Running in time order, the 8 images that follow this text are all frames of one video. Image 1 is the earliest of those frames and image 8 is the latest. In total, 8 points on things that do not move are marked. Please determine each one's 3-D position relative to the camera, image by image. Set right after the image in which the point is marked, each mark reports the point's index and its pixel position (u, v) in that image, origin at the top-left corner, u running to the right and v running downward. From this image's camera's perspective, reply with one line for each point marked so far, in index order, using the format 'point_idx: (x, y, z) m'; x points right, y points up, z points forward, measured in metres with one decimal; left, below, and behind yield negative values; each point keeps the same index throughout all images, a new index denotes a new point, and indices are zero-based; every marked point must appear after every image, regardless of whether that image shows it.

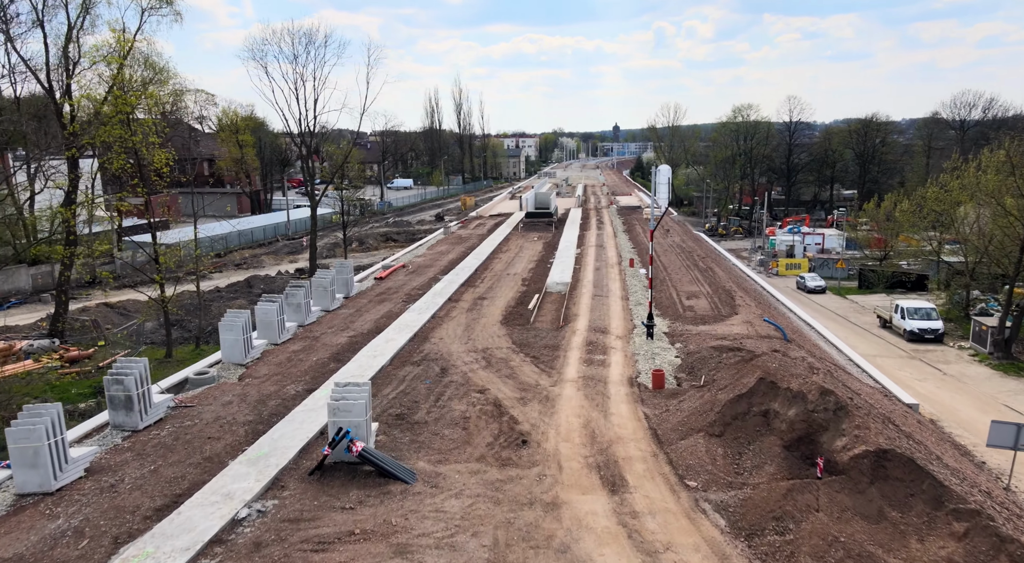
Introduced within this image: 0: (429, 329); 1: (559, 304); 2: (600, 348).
0: (-2.0, -1.2, +15.5) m
1: (+1.3, -0.6, +17.9) m
2: (+1.8, -1.4, +13.4) m
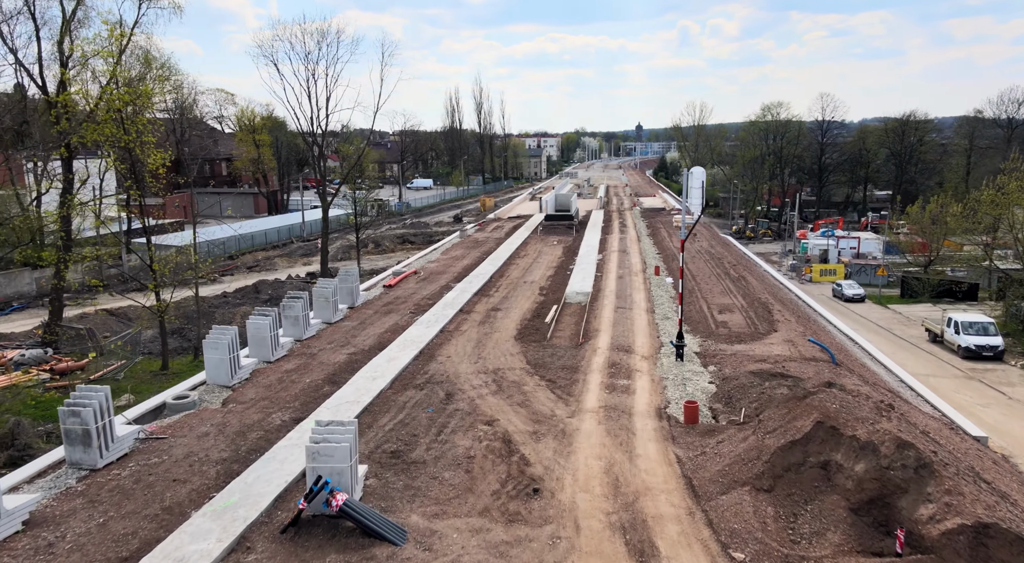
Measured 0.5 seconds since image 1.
0: (-1.6, -1.4, +14.2) m
1: (+1.7, -0.9, +16.5) m
2: (+2.1, -1.7, +12.0) m
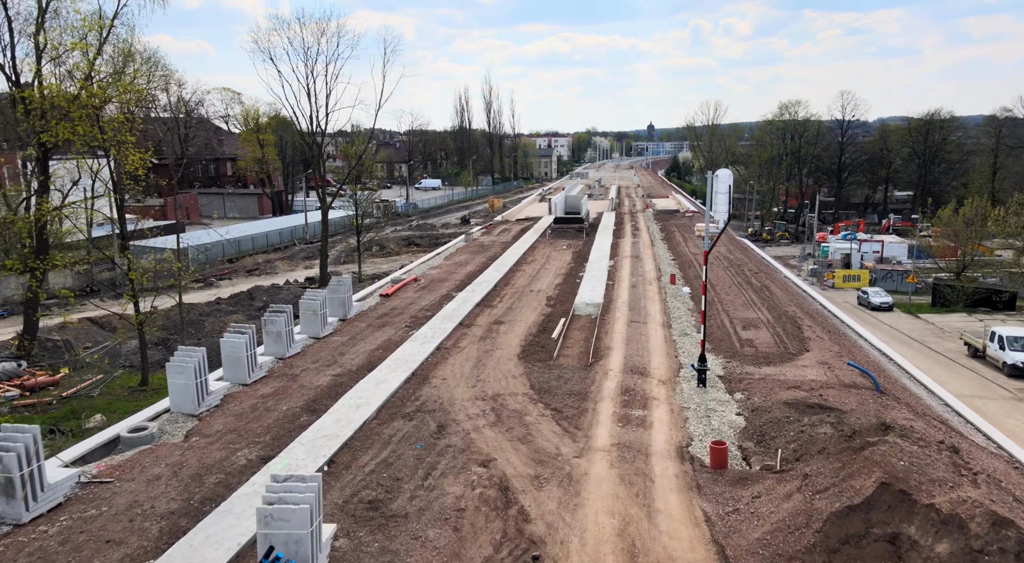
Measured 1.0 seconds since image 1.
0: (-1.6, -1.7, +12.9) m
1: (+1.8, -1.2, +15.1) m
2: (+2.1, -1.9, +10.6) m
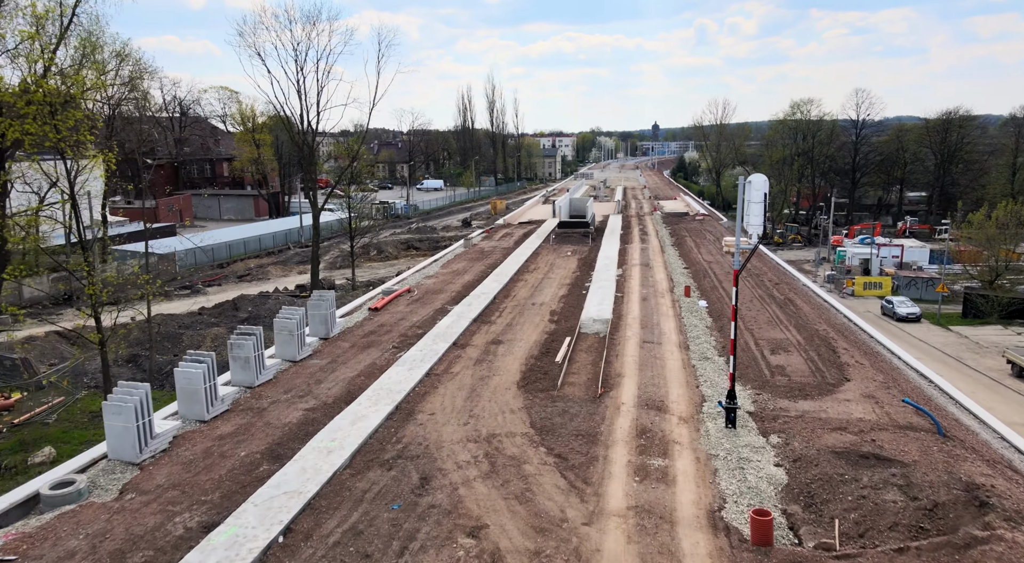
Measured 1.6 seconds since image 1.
0: (-1.6, -2.0, +11.4) m
1: (+1.8, -1.5, +13.5) m
2: (+2.0, -2.3, +9.0) m
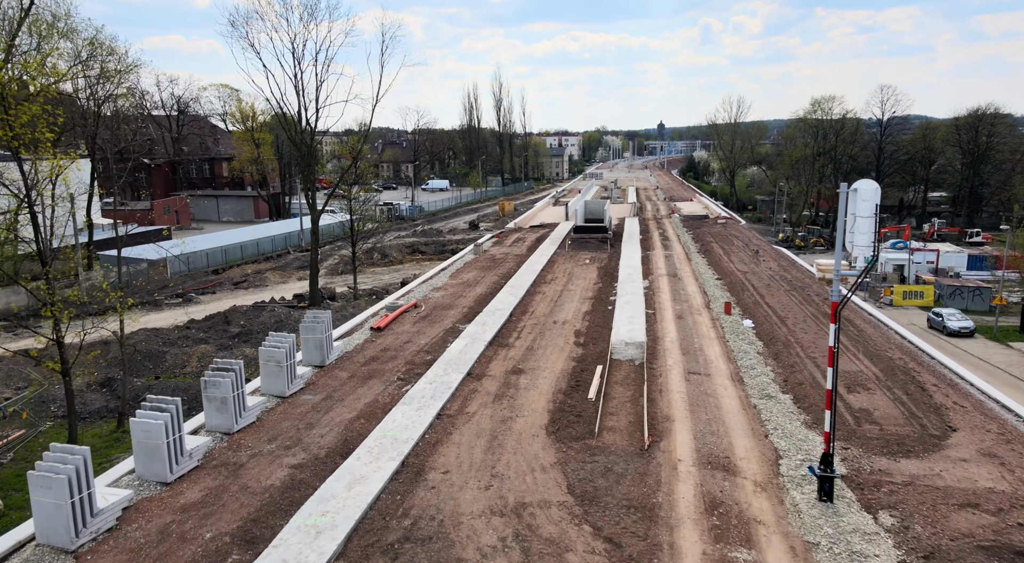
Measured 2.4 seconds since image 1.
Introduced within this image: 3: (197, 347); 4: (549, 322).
0: (-1.2, -2.4, +9.4) m
1: (+2.2, -1.9, +11.6) m
2: (+2.4, -2.7, +7.1) m
3: (-9.3, -1.9, +19.2) m
4: (+0.9, -1.0, +16.4) m
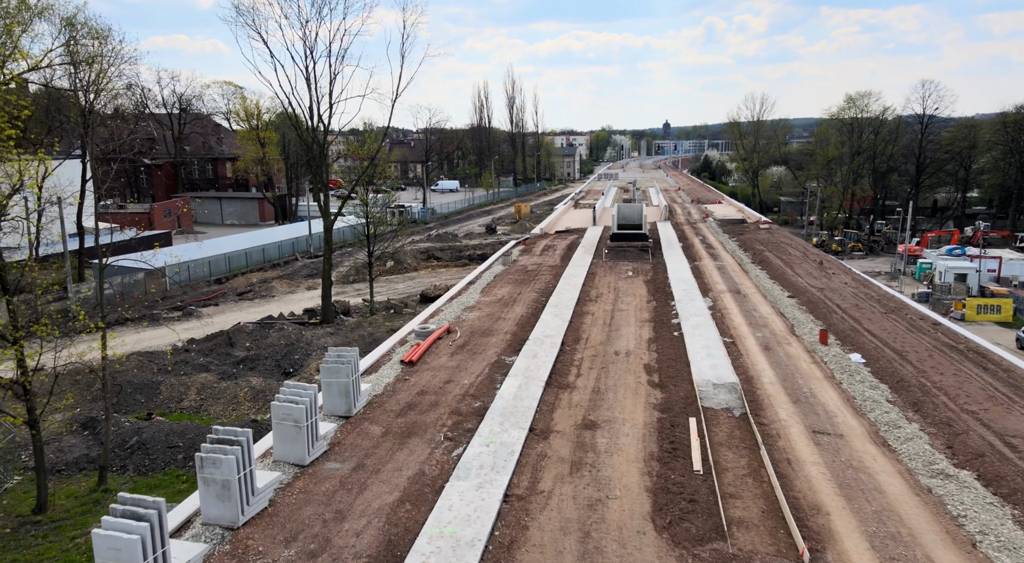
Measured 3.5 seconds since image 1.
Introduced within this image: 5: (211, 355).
0: (-0.1, -2.9, +6.9) m
1: (+3.3, -2.4, +9.0) m
2: (+3.5, -3.2, +4.6) m
3: (-8.1, -2.4, +16.8) m
4: (+2.1, -1.5, +13.9) m
5: (-8.7, -2.1, +18.9) m
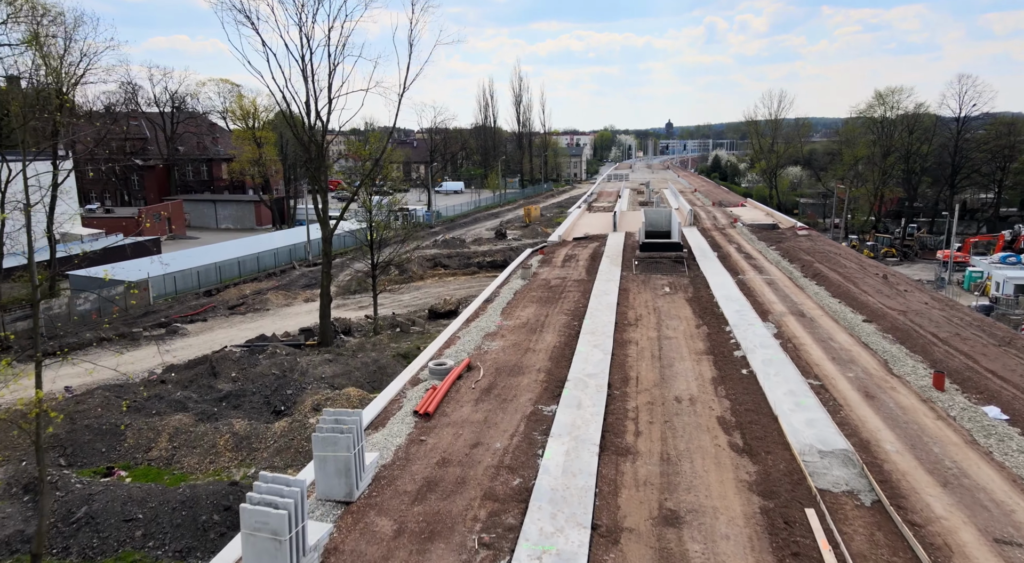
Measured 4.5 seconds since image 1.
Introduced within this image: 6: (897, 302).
0: (+0.6, -3.4, +4.3) m
1: (+4.0, -2.9, +6.4) m
2: (+4.2, -3.7, +1.9) m
3: (-7.4, -3.0, +14.1) m
4: (+2.7, -2.0, +11.2) m
5: (-8.0, -2.6, +16.2) m
6: (+9.9, -0.5, +16.8) m
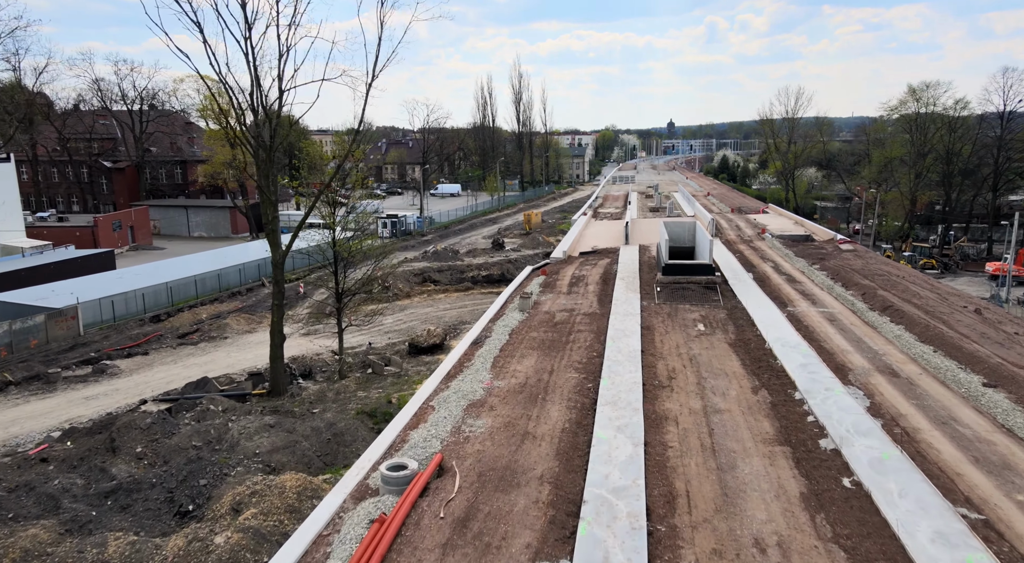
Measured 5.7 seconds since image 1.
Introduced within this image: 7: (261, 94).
0: (+0.4, -4.3, +0.1) m
1: (+3.8, -3.8, +2.3) m
2: (+4.0, -4.6, -2.2) m
3: (-7.6, -3.8, +10.0) m
4: (+2.6, -2.9, +7.1) m
5: (-8.1, -3.5, +12.1) m
6: (+9.7, -1.4, +12.7) m
7: (-6.8, +5.1, +17.7) m
